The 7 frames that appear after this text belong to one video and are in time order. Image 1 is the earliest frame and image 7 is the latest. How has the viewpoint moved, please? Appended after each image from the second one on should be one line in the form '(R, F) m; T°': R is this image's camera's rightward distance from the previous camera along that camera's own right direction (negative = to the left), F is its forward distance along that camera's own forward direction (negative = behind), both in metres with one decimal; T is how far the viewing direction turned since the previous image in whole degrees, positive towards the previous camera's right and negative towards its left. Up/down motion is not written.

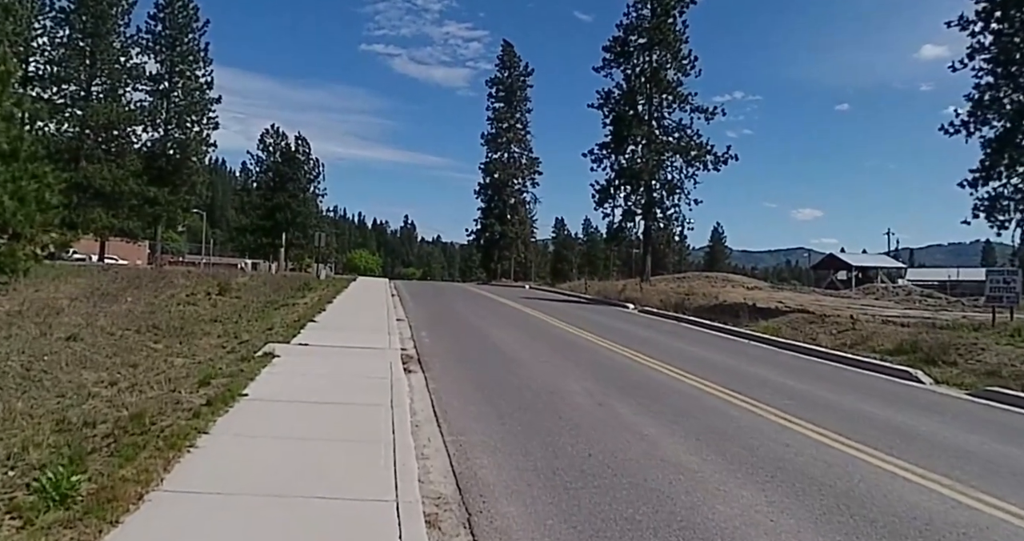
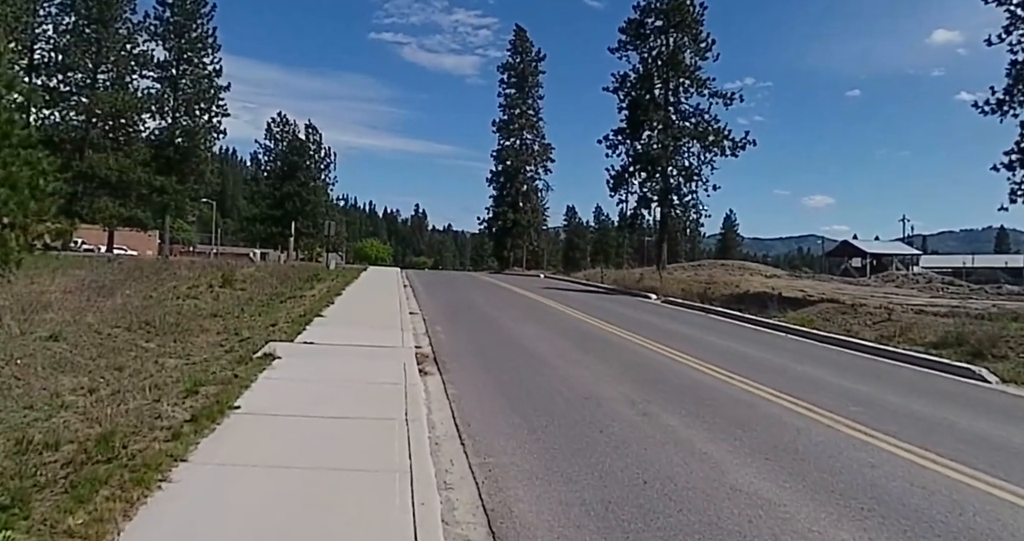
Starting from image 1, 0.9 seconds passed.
(-0.2, +1.2) m; -1°
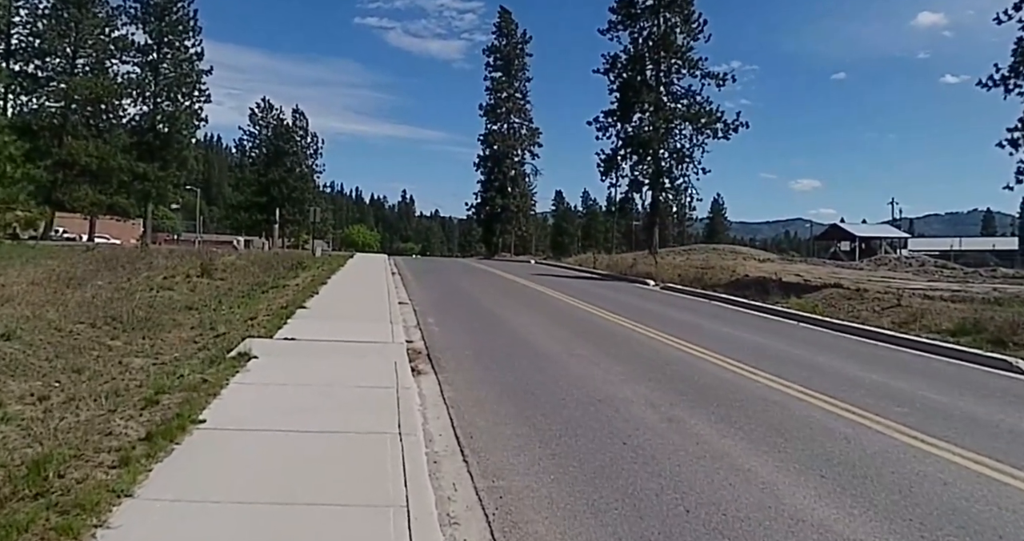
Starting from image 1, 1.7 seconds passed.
(-0.2, +1.0) m; +1°
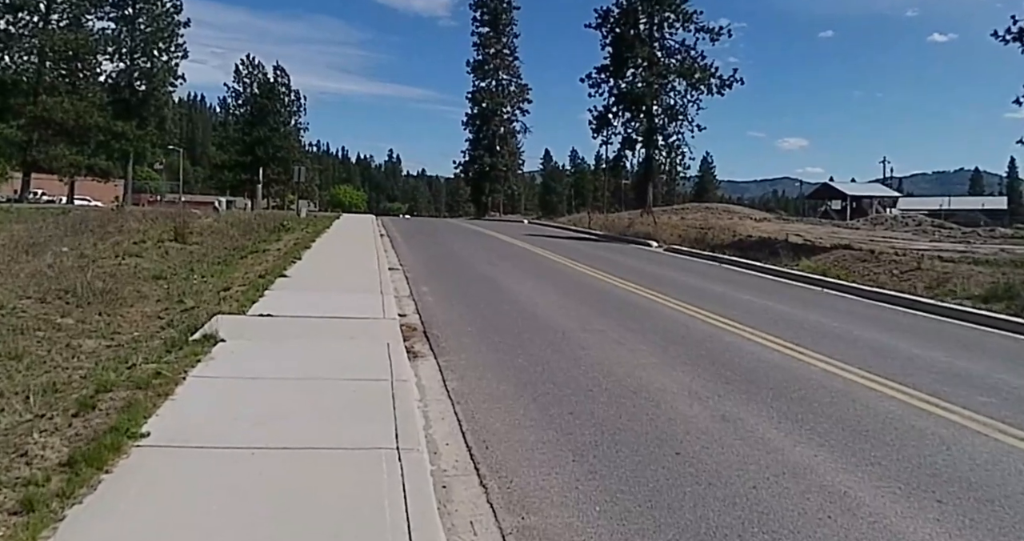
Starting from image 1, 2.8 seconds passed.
(-0.3, +1.4) m; +1°
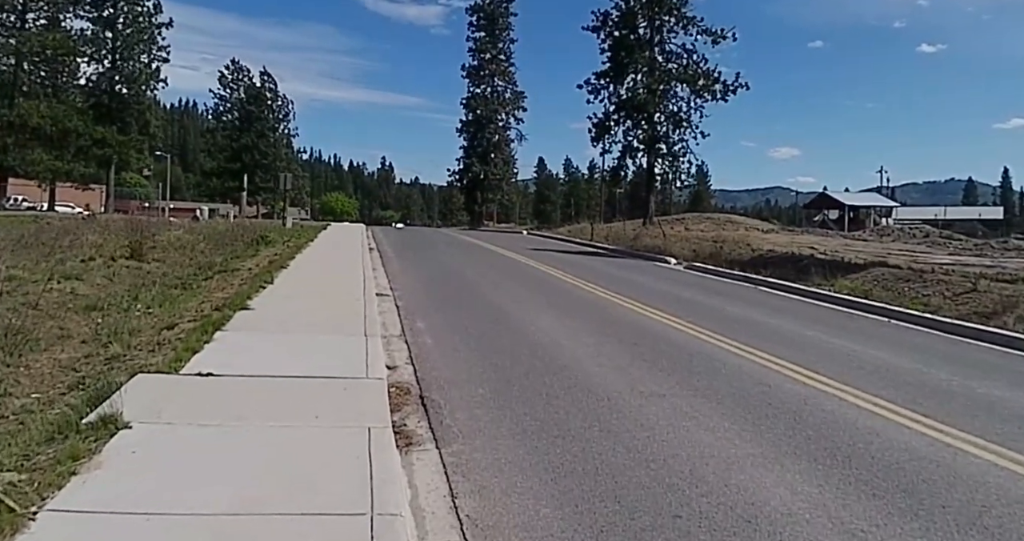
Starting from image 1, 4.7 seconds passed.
(-0.4, +2.4) m; +1°
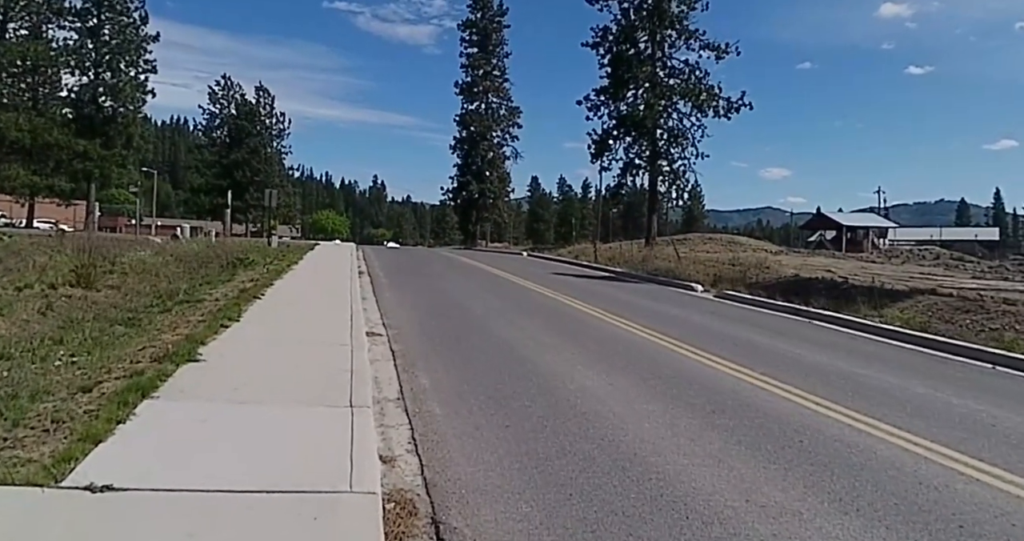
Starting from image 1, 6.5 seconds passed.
(-0.5, +2.4) m; +1°
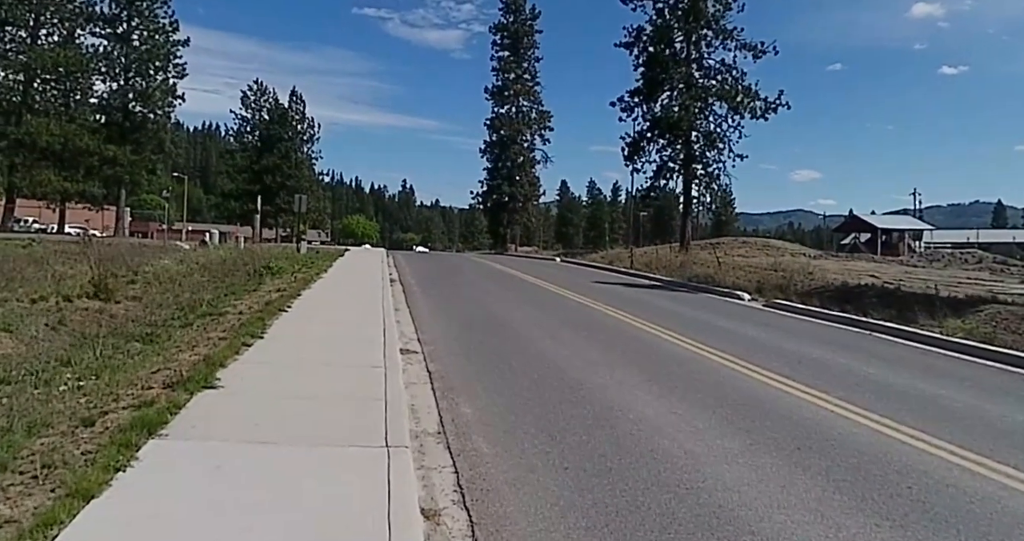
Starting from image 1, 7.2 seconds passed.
(-0.3, +0.9) m; -2°
